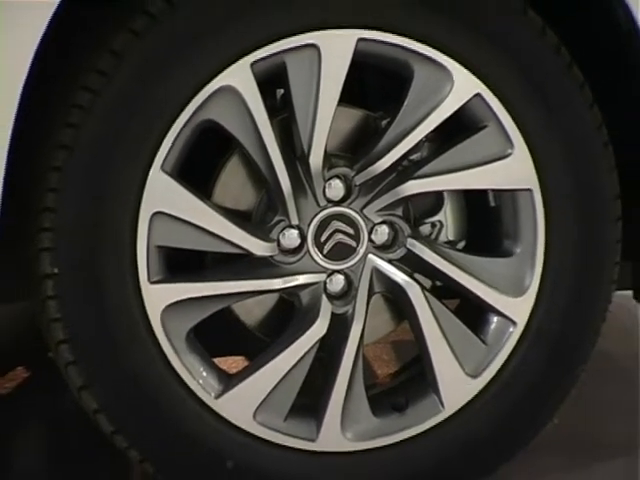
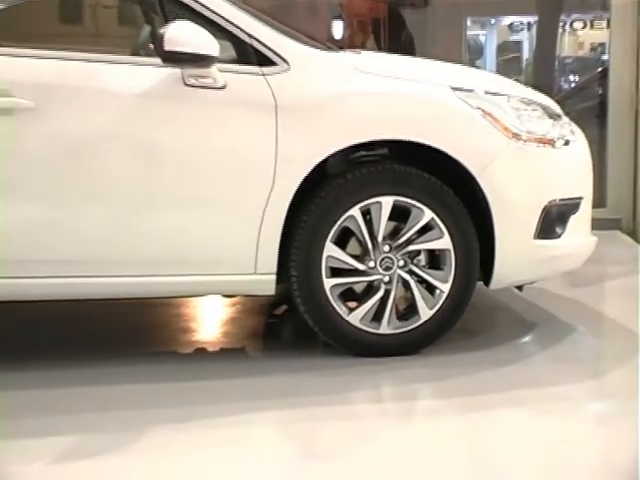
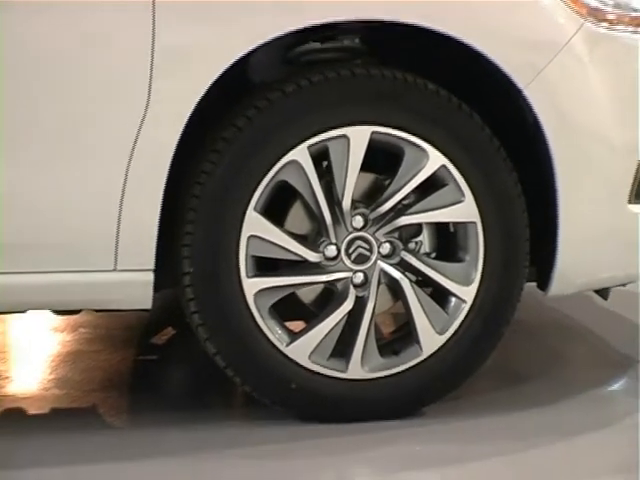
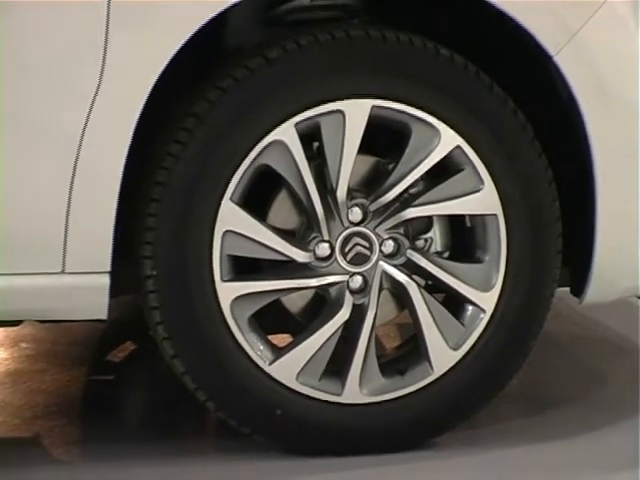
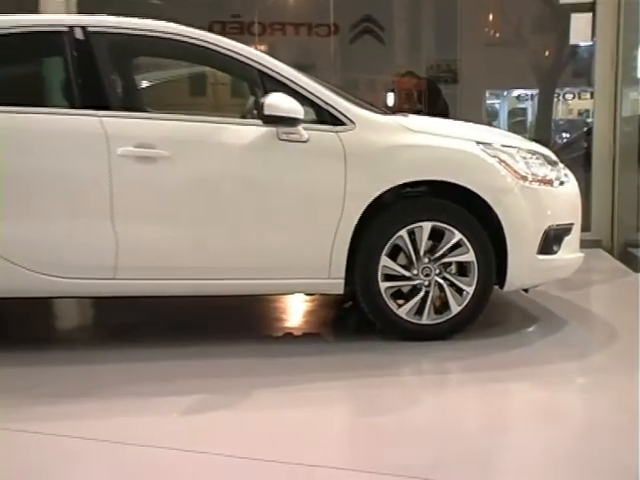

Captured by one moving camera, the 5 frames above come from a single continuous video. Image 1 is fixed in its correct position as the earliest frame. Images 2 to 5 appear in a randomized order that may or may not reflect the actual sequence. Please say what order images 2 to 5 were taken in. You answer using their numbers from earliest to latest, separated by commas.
4, 3, 2, 5
